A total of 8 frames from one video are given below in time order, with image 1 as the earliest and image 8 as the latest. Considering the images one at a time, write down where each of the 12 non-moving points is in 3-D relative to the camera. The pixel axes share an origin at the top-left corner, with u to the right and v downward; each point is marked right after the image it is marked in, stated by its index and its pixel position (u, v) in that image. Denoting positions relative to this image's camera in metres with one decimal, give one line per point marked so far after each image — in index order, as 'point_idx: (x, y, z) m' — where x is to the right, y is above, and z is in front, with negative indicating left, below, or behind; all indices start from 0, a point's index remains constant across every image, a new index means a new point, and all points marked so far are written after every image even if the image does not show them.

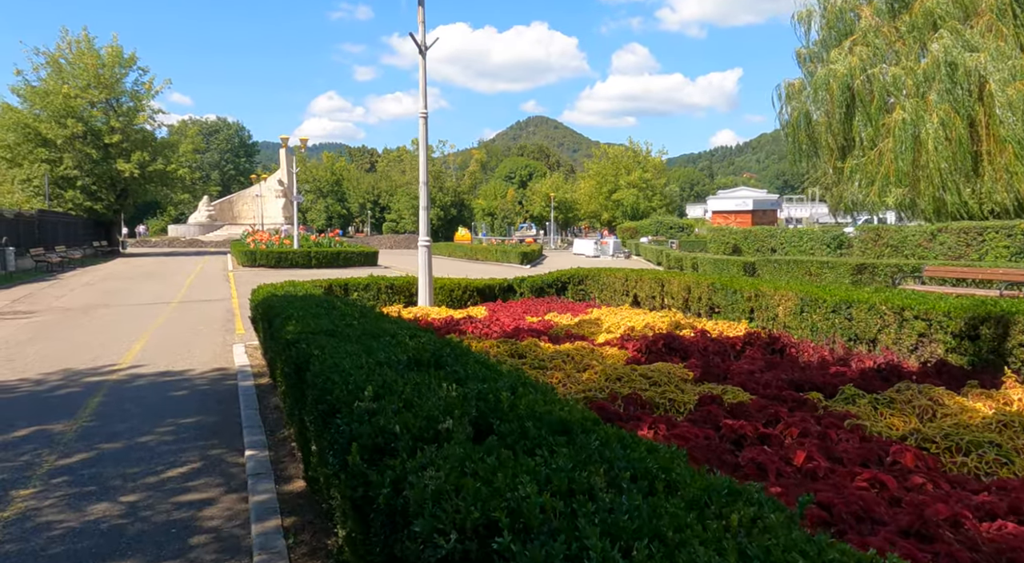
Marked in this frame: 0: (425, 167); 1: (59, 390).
0: (-1.4, +1.8, +9.8) m
1: (-5.1, -1.2, +7.0) m
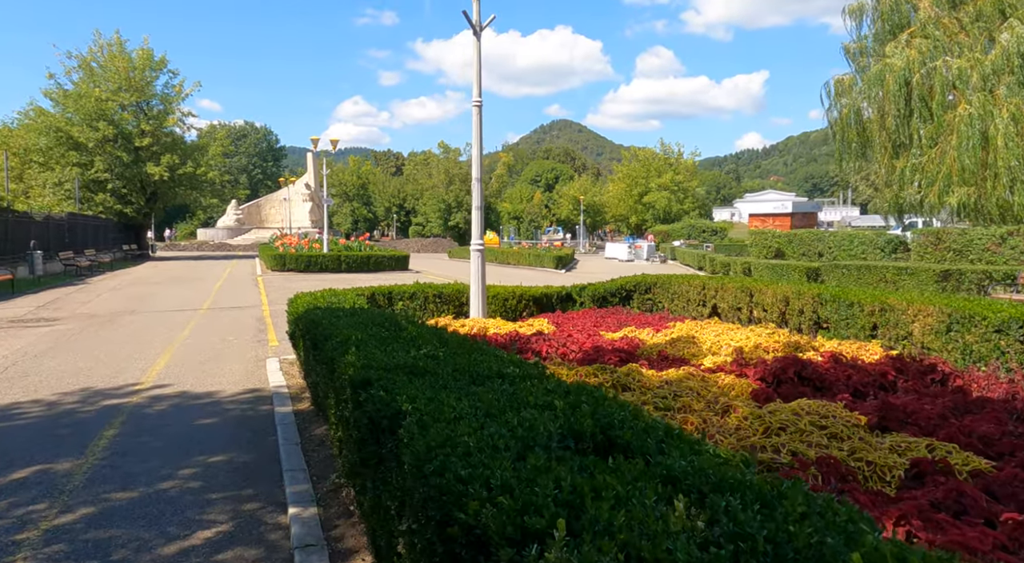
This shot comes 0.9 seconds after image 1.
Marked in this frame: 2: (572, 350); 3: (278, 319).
0: (-0.5, +1.7, +8.8) m
1: (-4.4, -1.3, +6.2) m
2: (+0.6, -0.7, +6.0) m
3: (-4.8, -0.8, +12.9) m
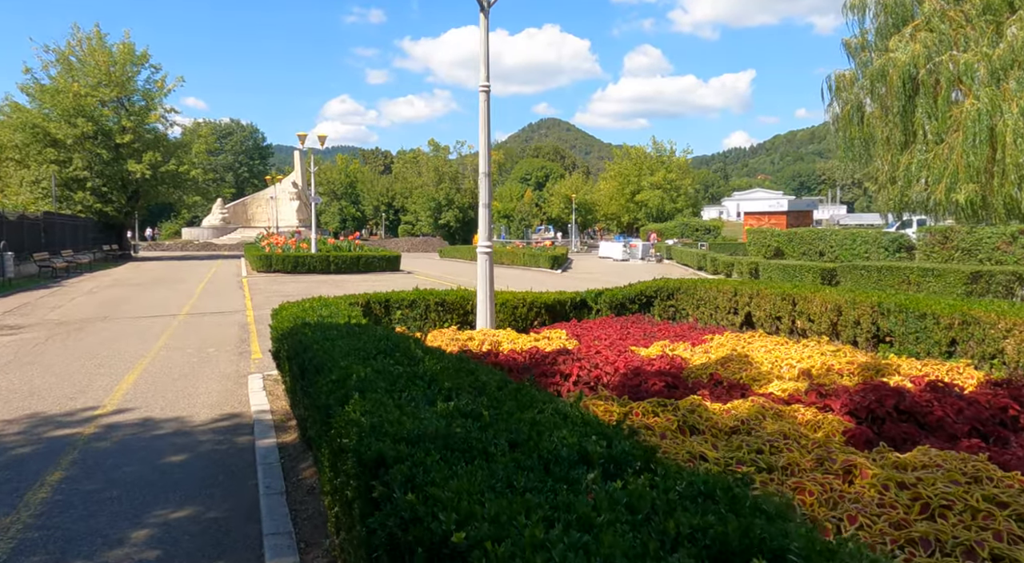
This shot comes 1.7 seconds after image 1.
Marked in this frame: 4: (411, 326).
0: (-0.3, +1.6, +7.8) m
1: (-4.2, -1.4, +5.2) m
2: (+0.8, -0.7, +5.1) m
3: (-4.8, -0.9, +11.9) m
4: (-1.3, -0.6, +8.0) m
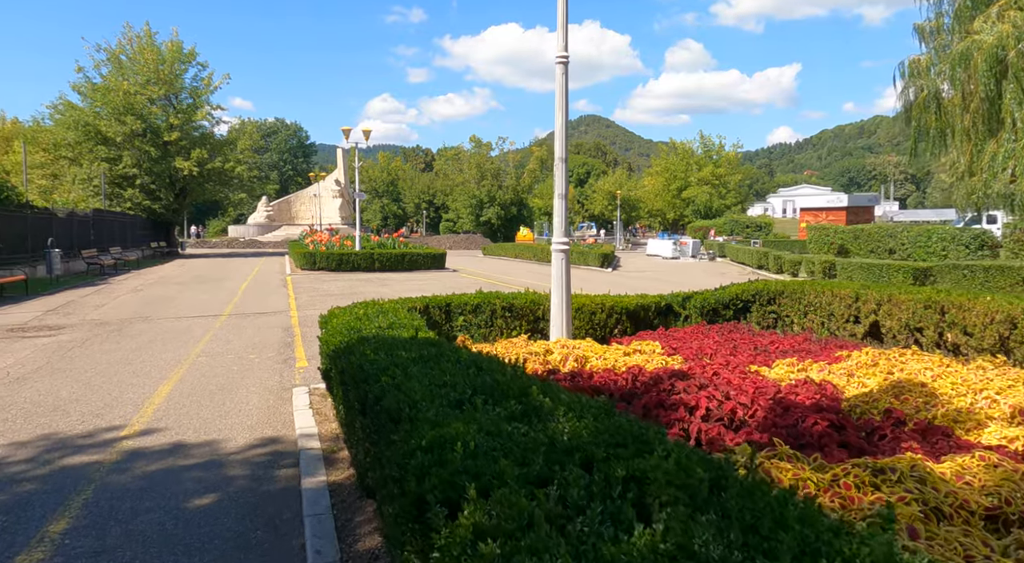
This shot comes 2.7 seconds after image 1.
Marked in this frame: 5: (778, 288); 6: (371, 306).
0: (+0.6, +1.6, +6.8) m
1: (-3.5, -1.4, +4.3) m
2: (+1.5, -0.8, +4.0) m
3: (-3.6, -0.9, +11.1) m
4: (-0.4, -0.6, +6.9) m
5: (+3.3, -0.1, +7.7) m
6: (-1.4, -0.2, +6.0) m
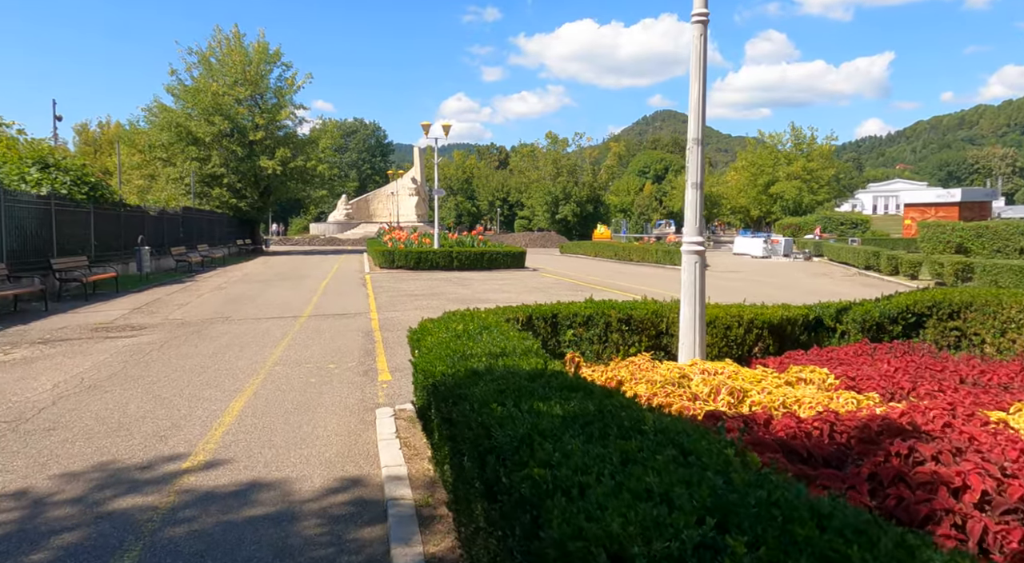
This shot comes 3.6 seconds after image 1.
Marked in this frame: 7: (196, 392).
0: (+1.7, +1.5, +5.5) m
1: (-2.6, -1.5, +3.6) m
2: (+2.2, -0.9, +2.6) m
3: (-2.0, -0.9, +10.4) m
4: (+0.7, -0.7, +5.8) m
5: (+4.5, -0.2, +6.2) m
6: (-0.4, -0.3, +5.0) m
7: (-3.4, -1.2, +6.7) m
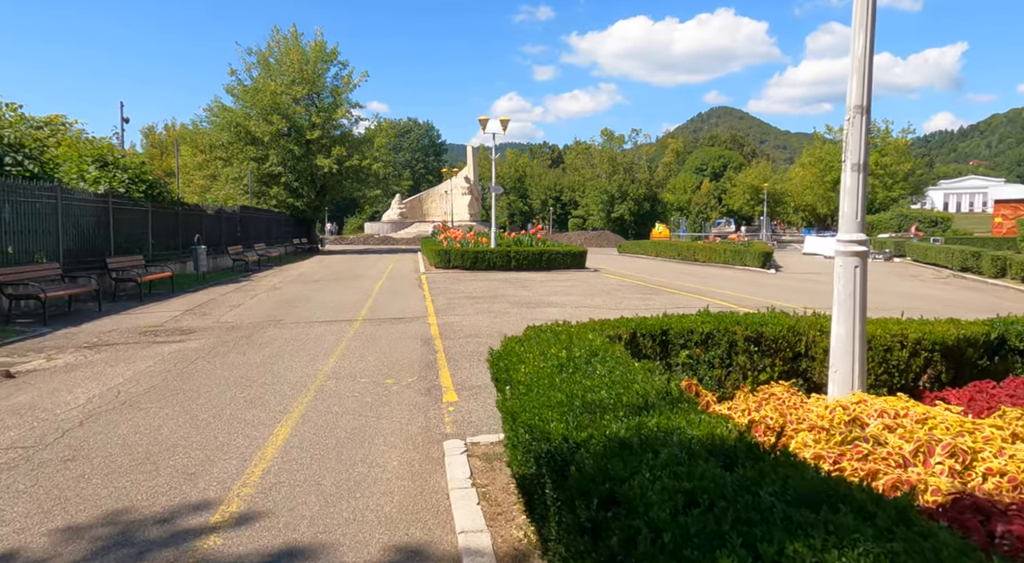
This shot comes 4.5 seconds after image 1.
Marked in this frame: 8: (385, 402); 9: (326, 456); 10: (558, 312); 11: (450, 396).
0: (+2.4, +1.4, +4.2) m
1: (-2.1, -1.5, +2.7) m
2: (+2.7, -1.0, +1.3) m
3: (-0.9, -0.9, +9.4) m
4: (+1.5, -0.7, +4.6) m
5: (+5.3, -0.3, +4.7) m
6: (+0.3, -0.4, +3.9) m
7: (-2.6, -1.2, +5.9) m
8: (-1.3, -1.2, +6.2) m
9: (-1.4, -1.3, +4.7) m
10: (+1.0, -0.6, +13.3) m
11: (-0.7, -1.2, +6.4) m
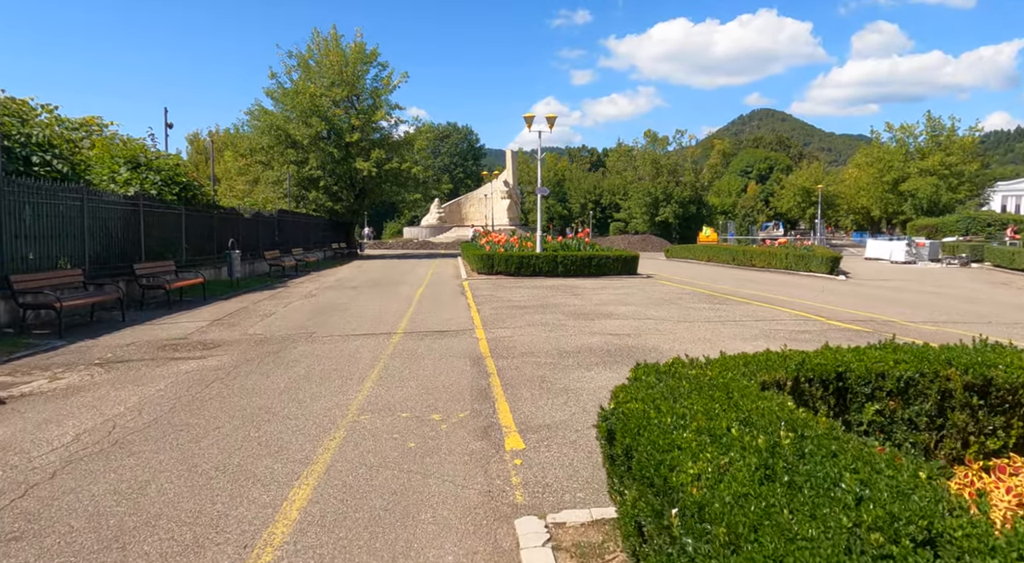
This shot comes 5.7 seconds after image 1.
0: (+2.9, +1.3, +2.7) m
1: (-1.6, -1.6, +1.4) m
2: (+3.1, -1.0, -0.2) m
3: (-0.1, -1.1, +8.0) m
4: (+2.0, -0.8, +3.1) m
5: (+5.8, -0.4, +3.0) m
6: (+0.8, -0.5, +2.5) m
7: (-2.0, -1.3, +4.6) m
8: (-0.6, -1.3, +4.9) m
9: (-0.9, -1.4, +3.4) m
10: (+2.0, -0.8, +11.8) m
11: (0.0, -1.3, +5.0) m
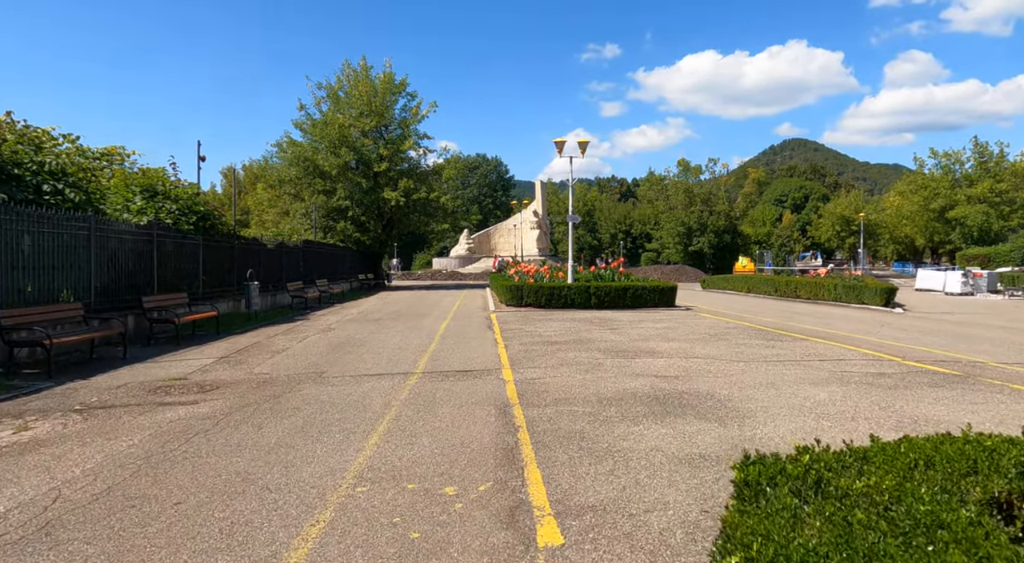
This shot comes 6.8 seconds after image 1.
0: (+3.0, +1.2, +1.5) m
1: (-1.6, -1.7, +0.2) m
2: (+3.0, -1.0, -1.6) m
3: (+0.3, -1.5, +6.8) m
4: (+2.1, -1.0, +1.9) m
5: (+5.9, -0.5, +1.5) m
6: (+0.9, -0.6, +1.3) m
7: (-1.8, -1.6, +3.5) m
8: (-0.4, -1.5, +3.7) m
9: (-0.7, -1.6, +2.2) m
10: (+2.6, -1.4, +10.5) m
11: (+0.2, -1.5, +3.8) m
